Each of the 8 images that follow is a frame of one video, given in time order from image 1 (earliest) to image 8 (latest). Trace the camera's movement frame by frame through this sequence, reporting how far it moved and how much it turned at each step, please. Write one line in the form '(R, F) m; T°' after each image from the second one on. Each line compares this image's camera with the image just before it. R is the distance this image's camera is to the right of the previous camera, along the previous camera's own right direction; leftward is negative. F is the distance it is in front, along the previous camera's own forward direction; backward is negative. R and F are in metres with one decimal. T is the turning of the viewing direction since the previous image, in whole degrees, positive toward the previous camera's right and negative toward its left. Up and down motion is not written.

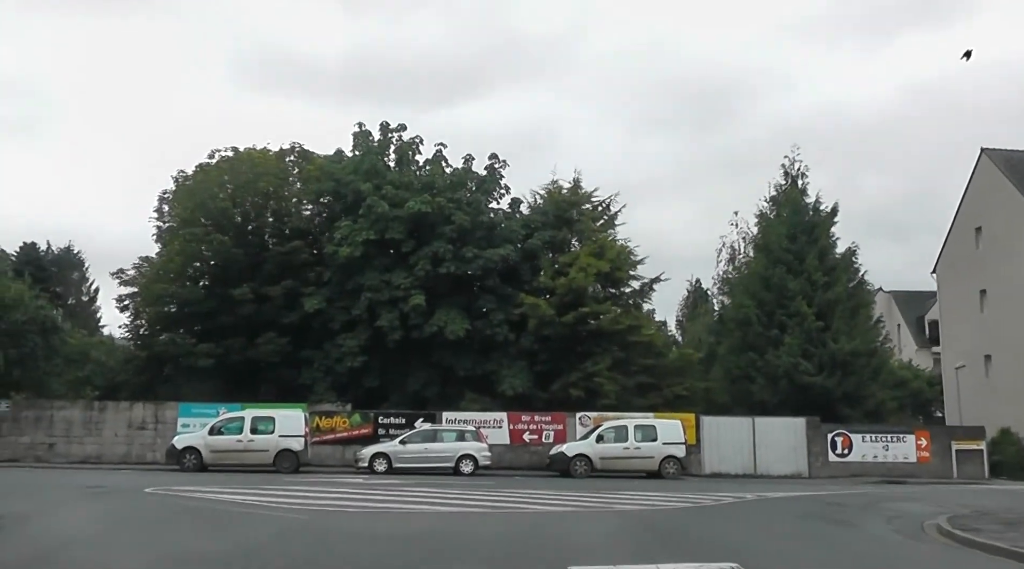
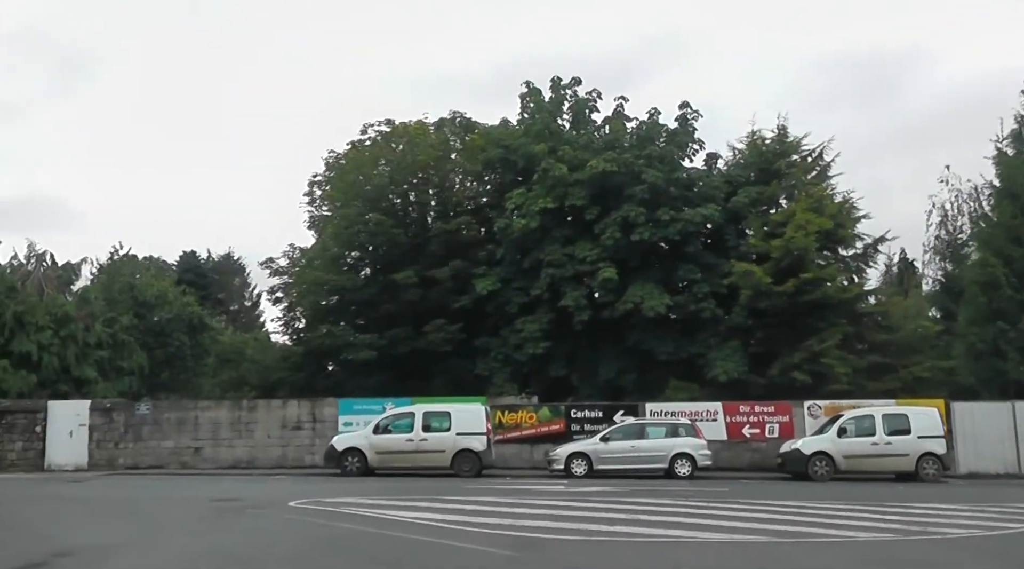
(-2.6, +9.4) m; -10°
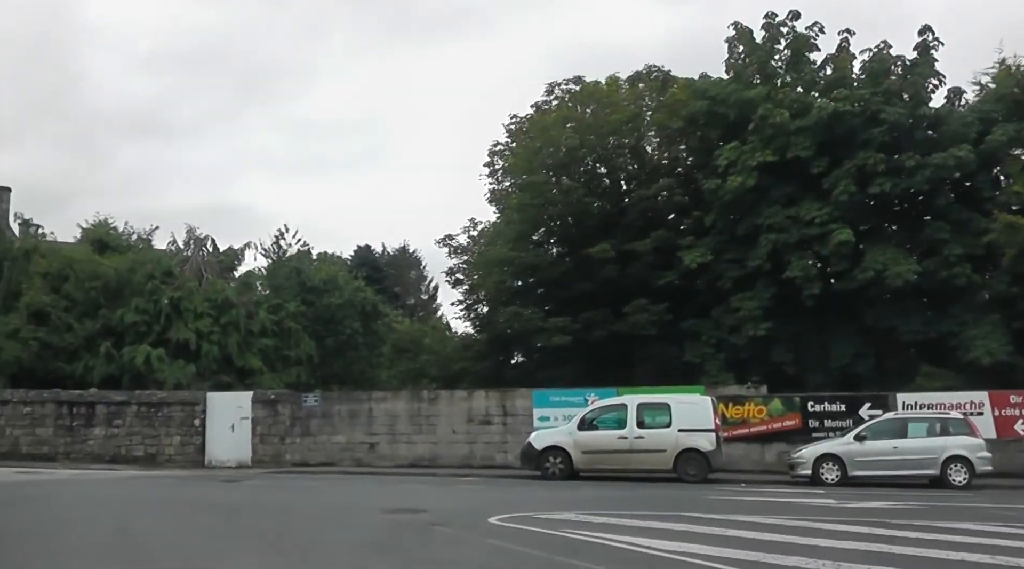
(-1.9, +6.3) m; -11°
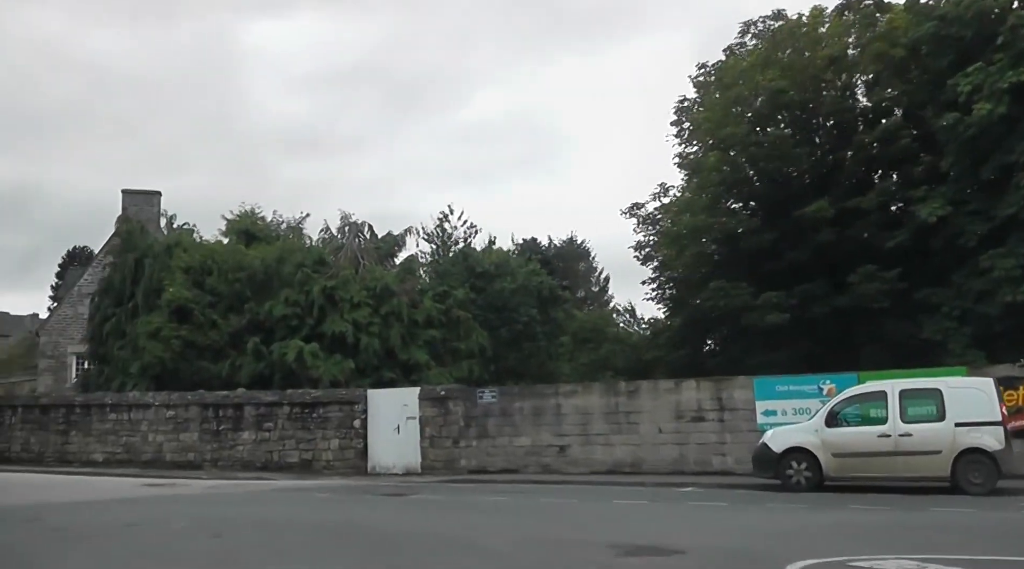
(-1.4, +5.0) m; -10°
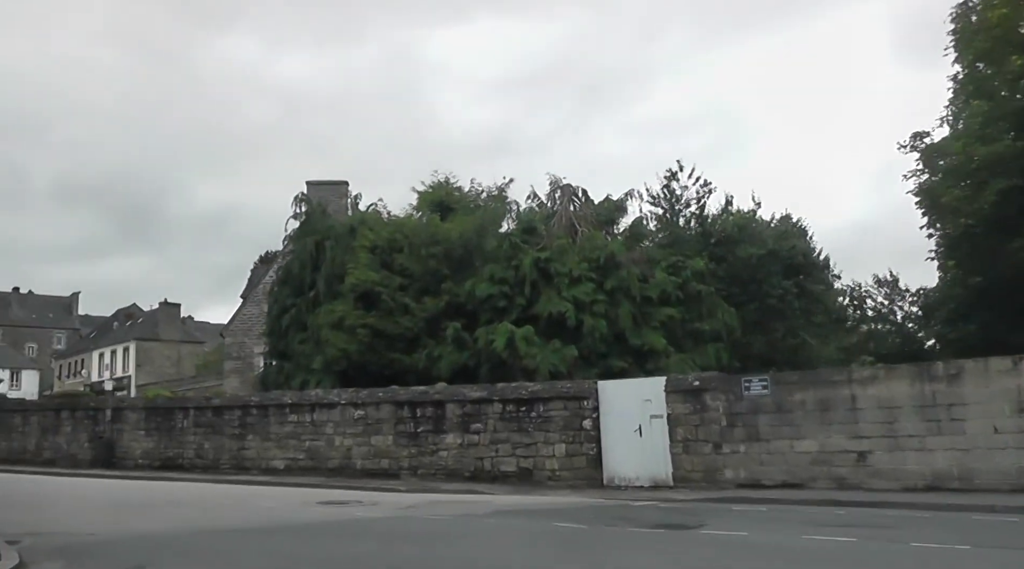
(-1.7, +4.9) m; -12°
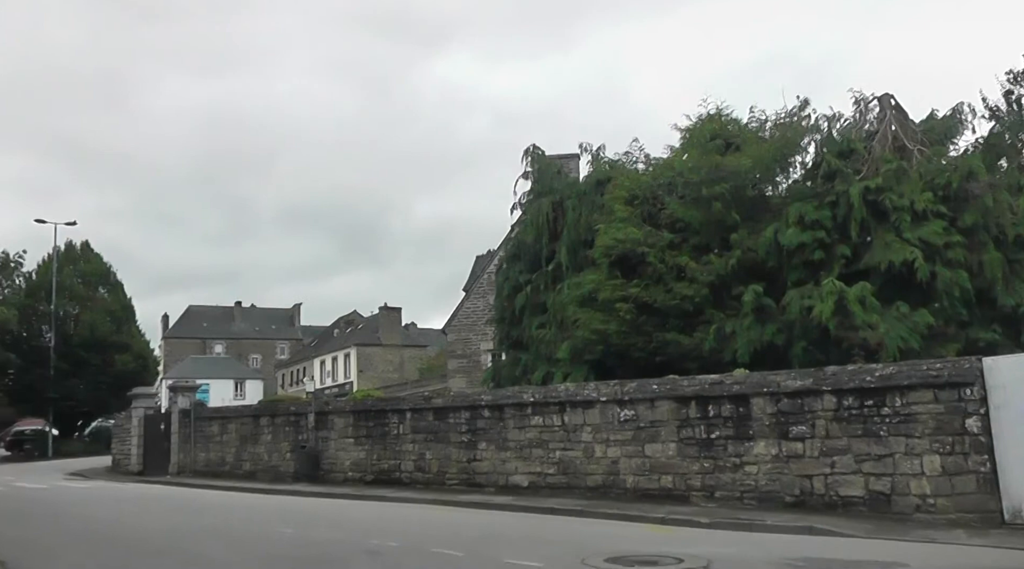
(-1.5, +4.5) m; -14°
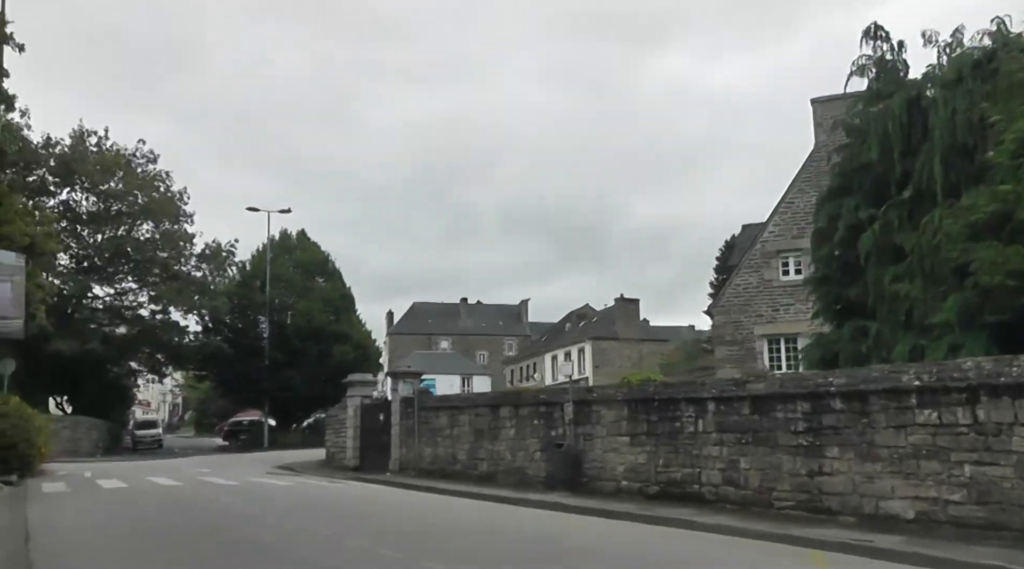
(-1.3, +3.8) m; -14°
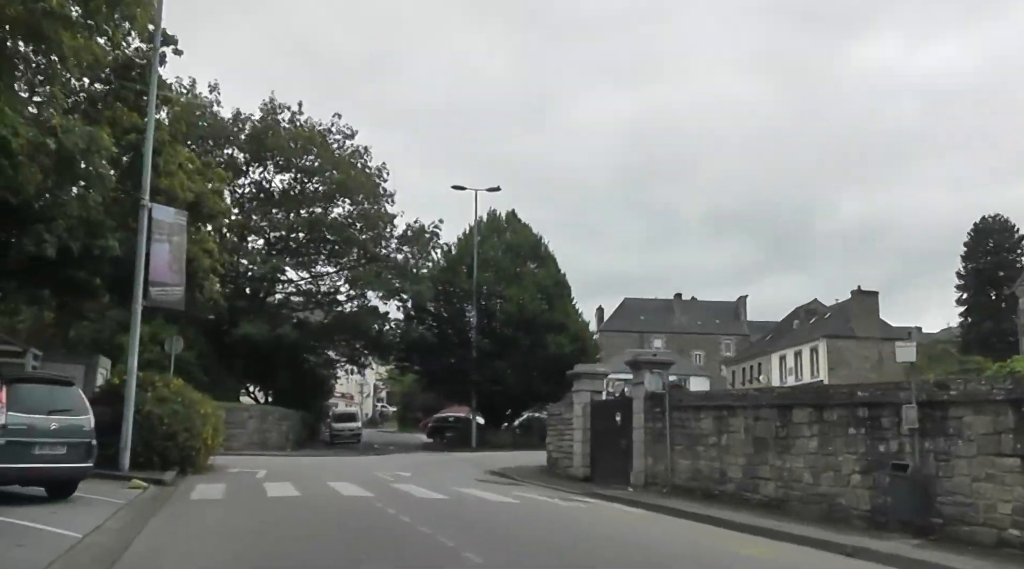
(-0.8, +2.7) m; -13°
